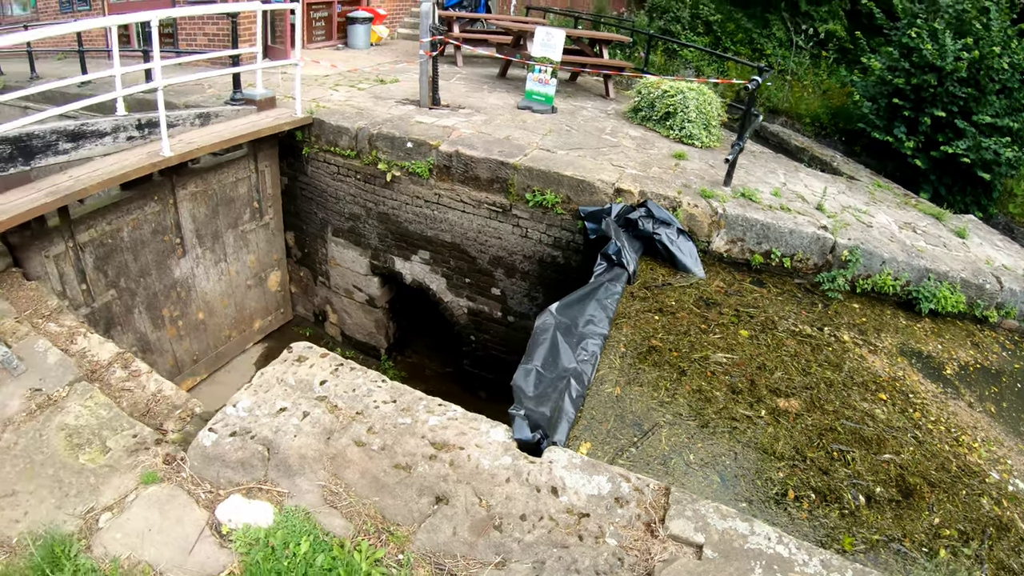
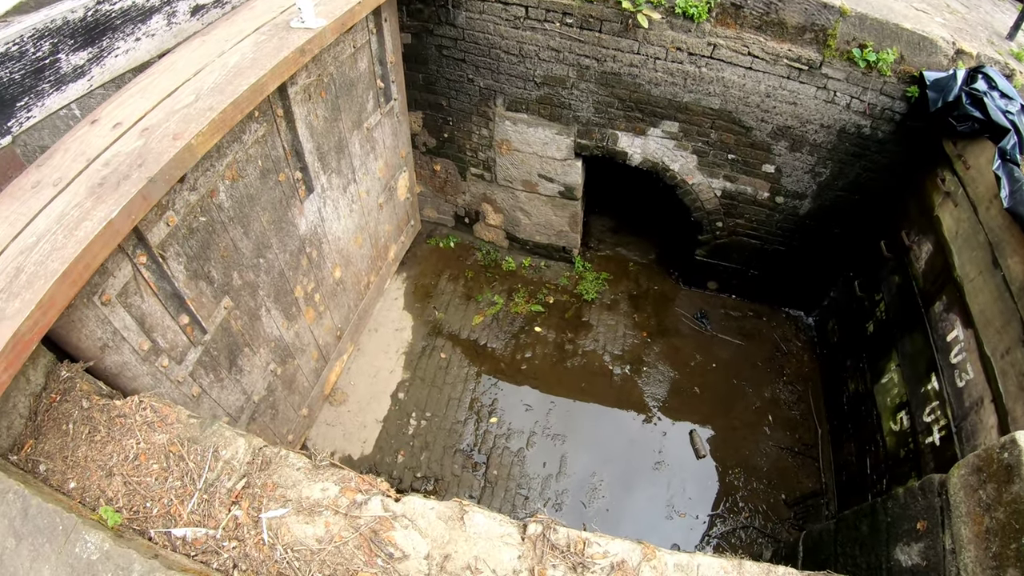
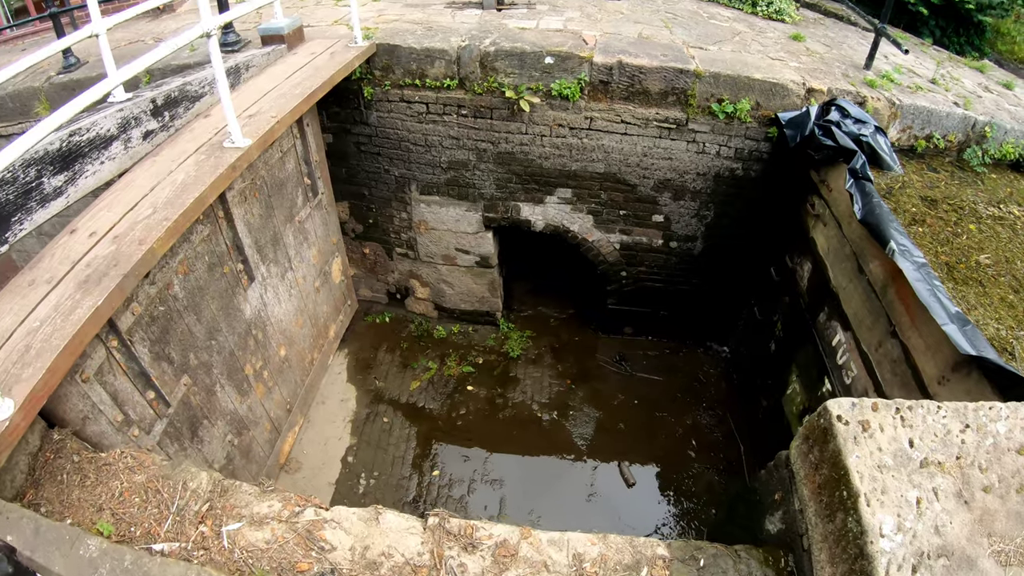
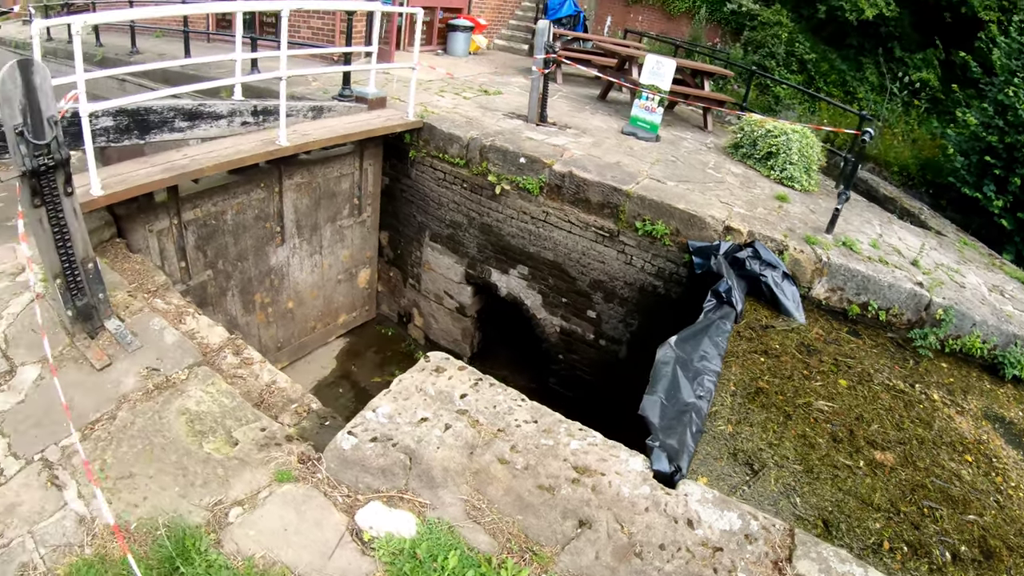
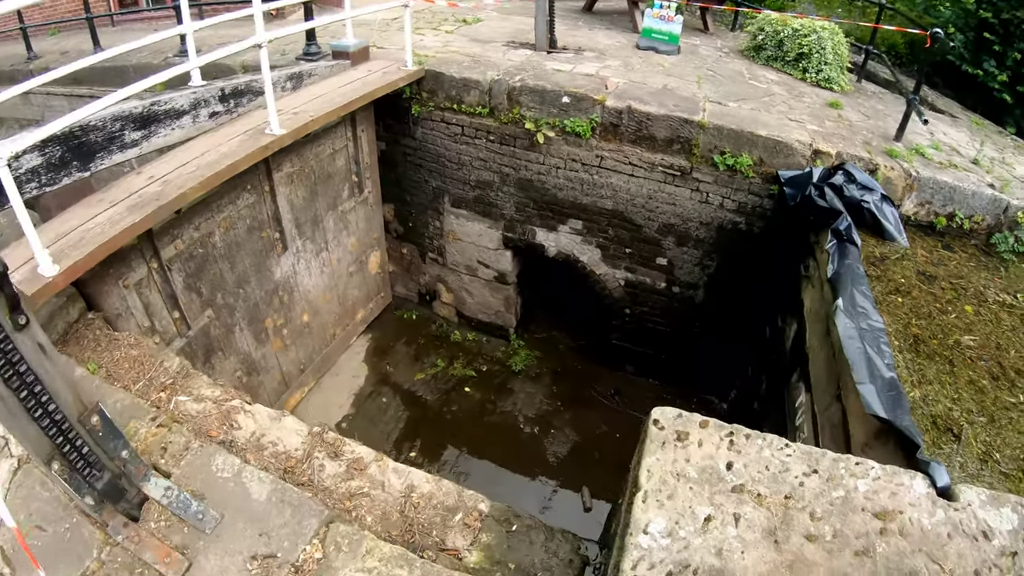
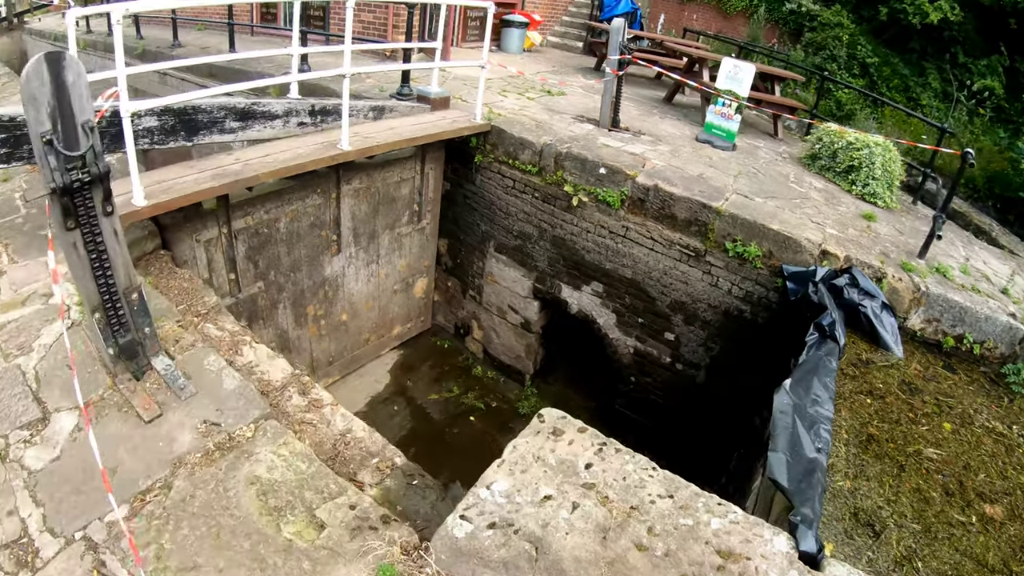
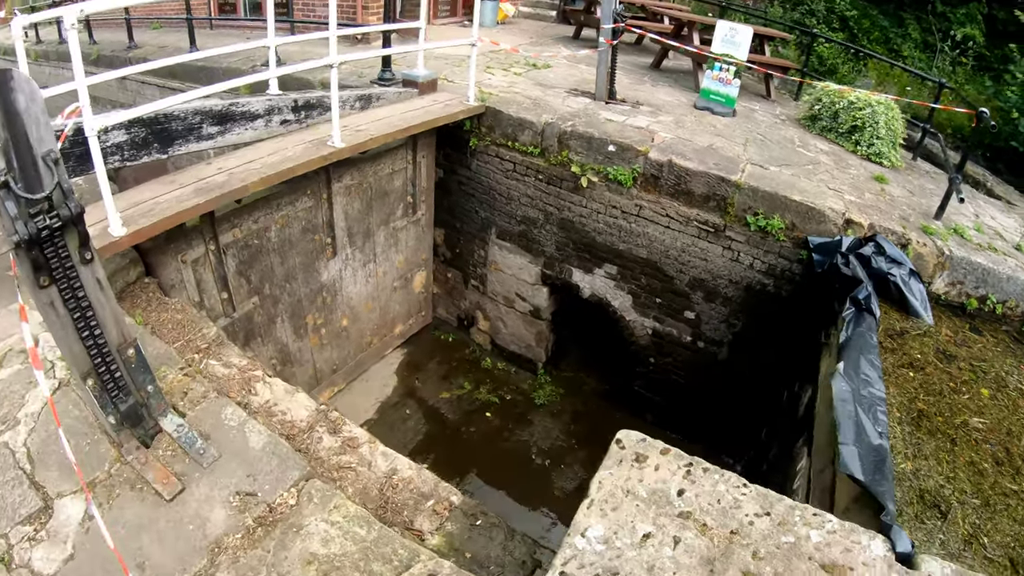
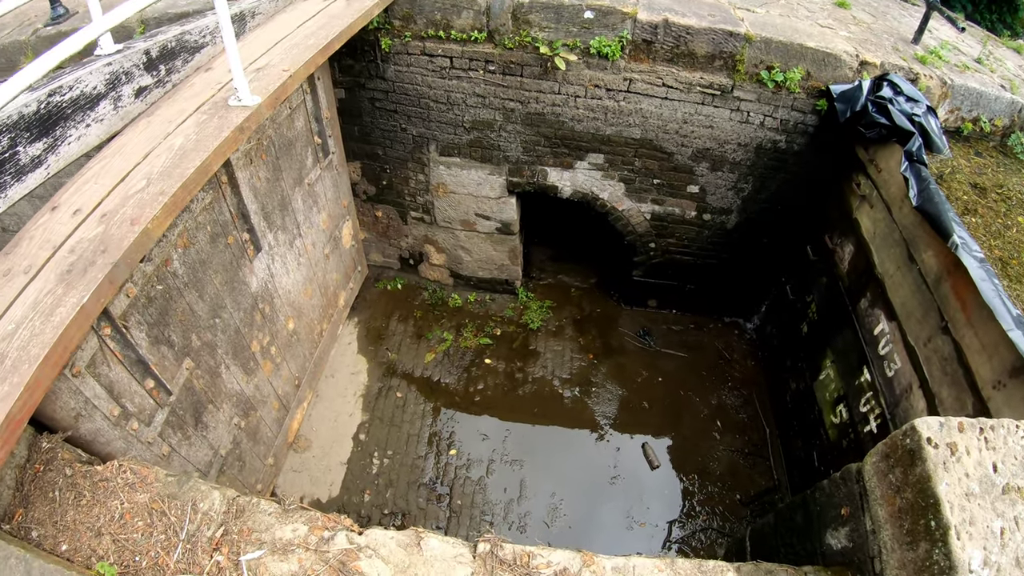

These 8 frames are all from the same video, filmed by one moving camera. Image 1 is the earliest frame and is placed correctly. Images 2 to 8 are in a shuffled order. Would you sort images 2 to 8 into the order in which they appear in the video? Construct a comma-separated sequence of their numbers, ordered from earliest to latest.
4, 6, 7, 5, 3, 8, 2
